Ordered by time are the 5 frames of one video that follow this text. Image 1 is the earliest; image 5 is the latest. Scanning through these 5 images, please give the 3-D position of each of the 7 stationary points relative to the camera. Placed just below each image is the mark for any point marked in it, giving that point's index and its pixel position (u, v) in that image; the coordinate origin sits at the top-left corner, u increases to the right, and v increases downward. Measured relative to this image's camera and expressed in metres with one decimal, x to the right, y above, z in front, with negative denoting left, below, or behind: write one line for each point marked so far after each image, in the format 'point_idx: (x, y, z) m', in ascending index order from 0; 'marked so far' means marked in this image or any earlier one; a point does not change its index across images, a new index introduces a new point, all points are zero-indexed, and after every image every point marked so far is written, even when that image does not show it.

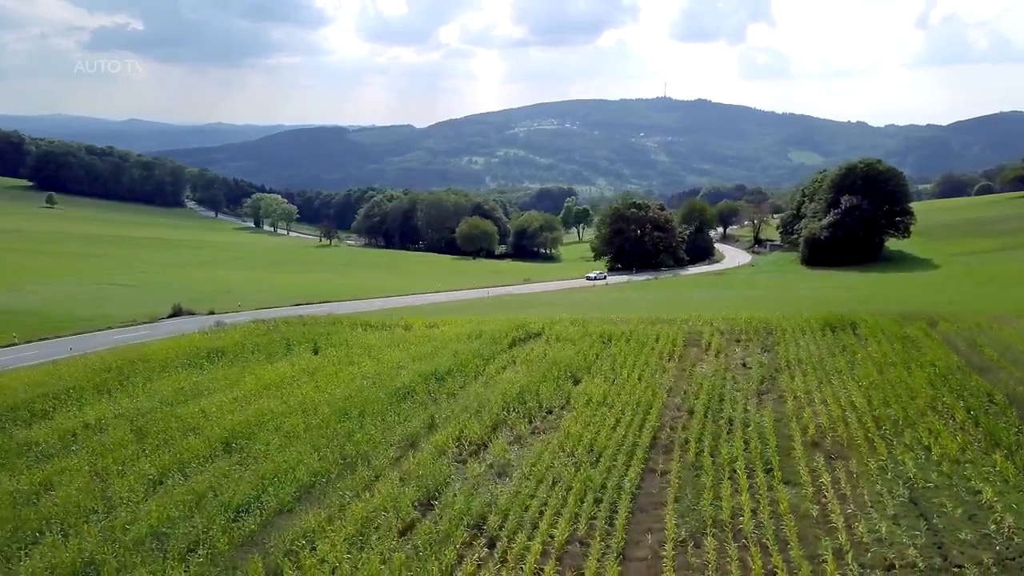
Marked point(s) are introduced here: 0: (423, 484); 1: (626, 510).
0: (-2.1, -4.7, +19.4) m
1: (+2.4, -4.8, +17.3) m
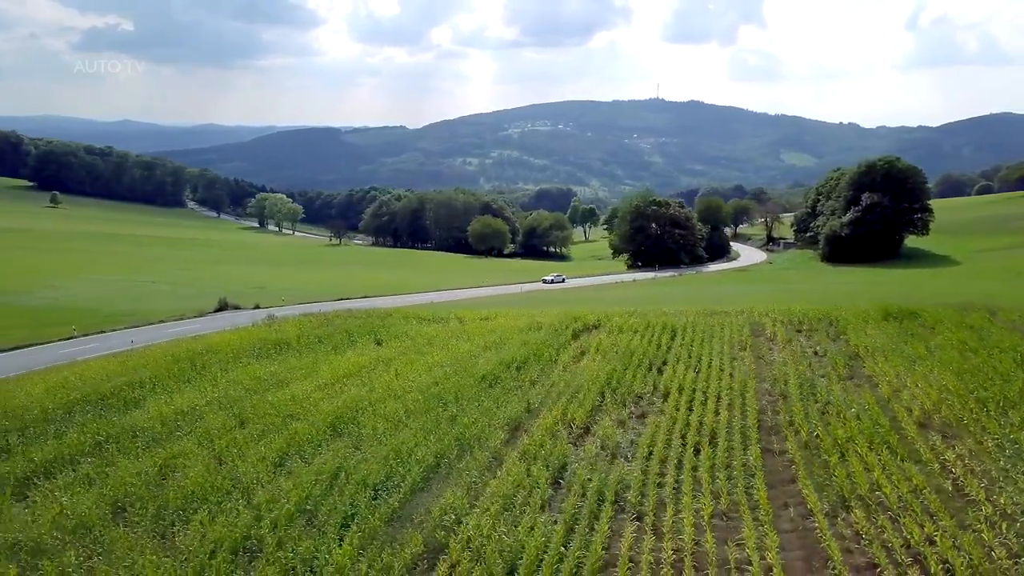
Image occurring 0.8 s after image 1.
0: (+0.8, -4.3, +19.8) m
1: (+5.5, -4.3, +17.7) m
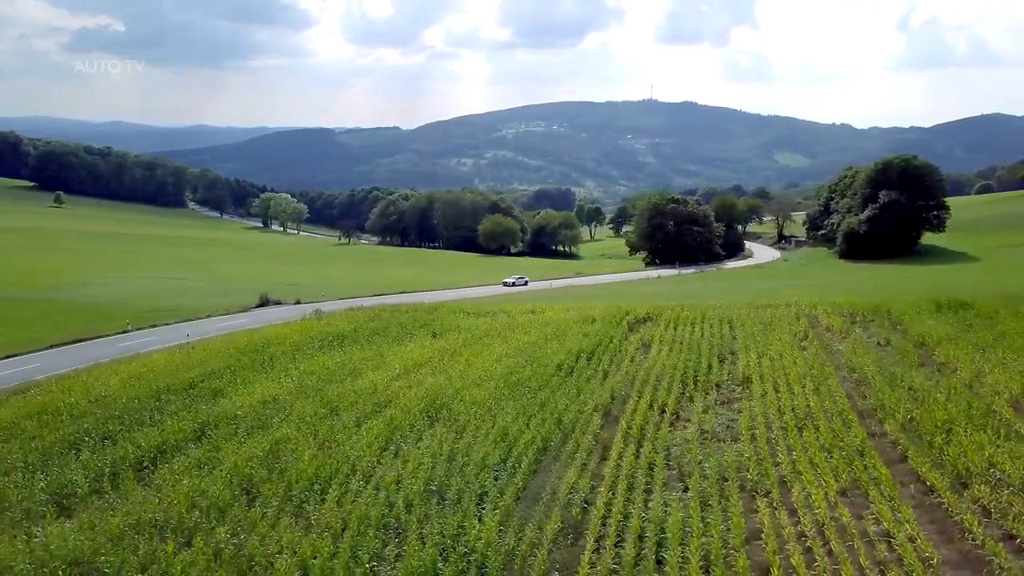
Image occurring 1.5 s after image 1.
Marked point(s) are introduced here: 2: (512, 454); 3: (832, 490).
0: (+3.6, -4.0, +20.2) m
1: (+8.2, -4.0, +18.2) m
2: (0.0, -4.1, +19.9) m
3: (+6.7, -4.2, +16.9) m
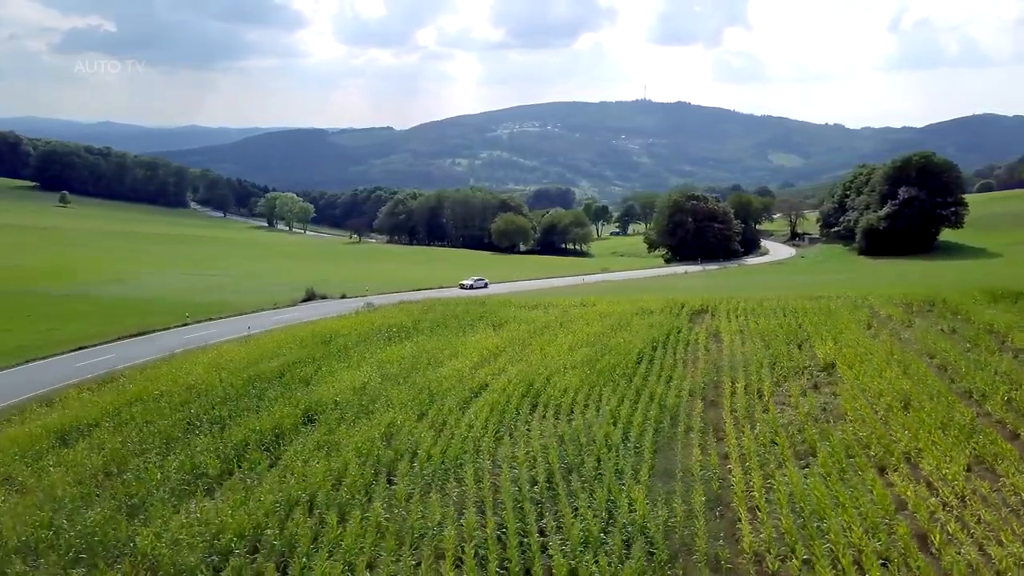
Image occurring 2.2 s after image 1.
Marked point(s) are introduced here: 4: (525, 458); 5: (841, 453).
0: (+6.5, -3.6, +20.8) m
1: (+11.2, -3.6, +18.8) m
2: (+3.0, -3.7, +20.4) m
3: (+9.7, -3.8, +17.5) m
4: (+0.3, -4.1, +19.1) m
5: (+7.6, -3.8, +18.6) m
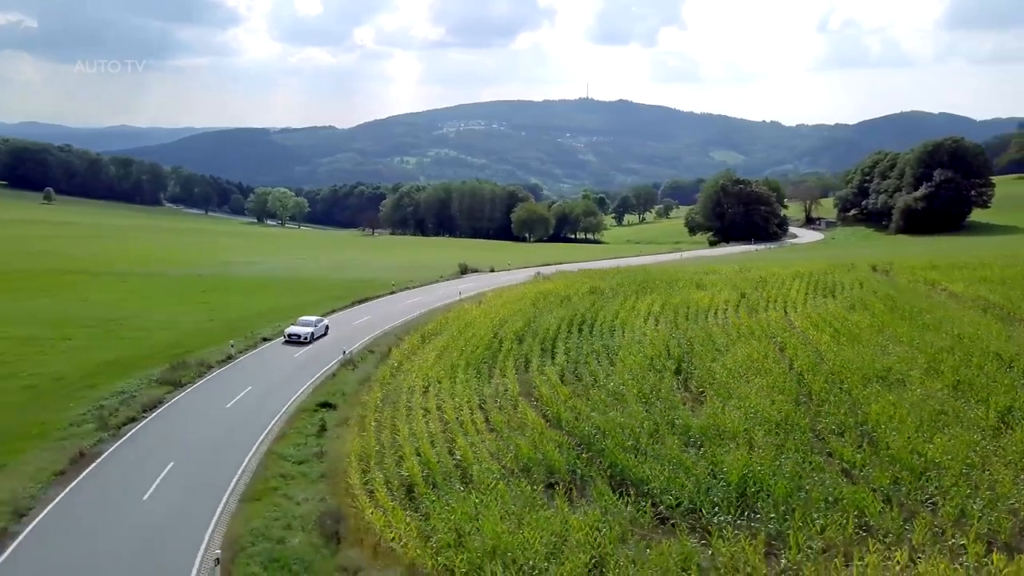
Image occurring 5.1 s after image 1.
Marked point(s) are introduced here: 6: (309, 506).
0: (+17.9, -1.6, +24.0) m
1: (+22.7, -1.5, +22.3) m
2: (+14.4, -1.8, +23.4) m
3: (+21.3, -1.7, +20.9) m
4: (+11.8, -2.1, +21.9) m
5: (+19.2, -1.8, +21.9) m
6: (-3.7, -4.0, +14.9) m
